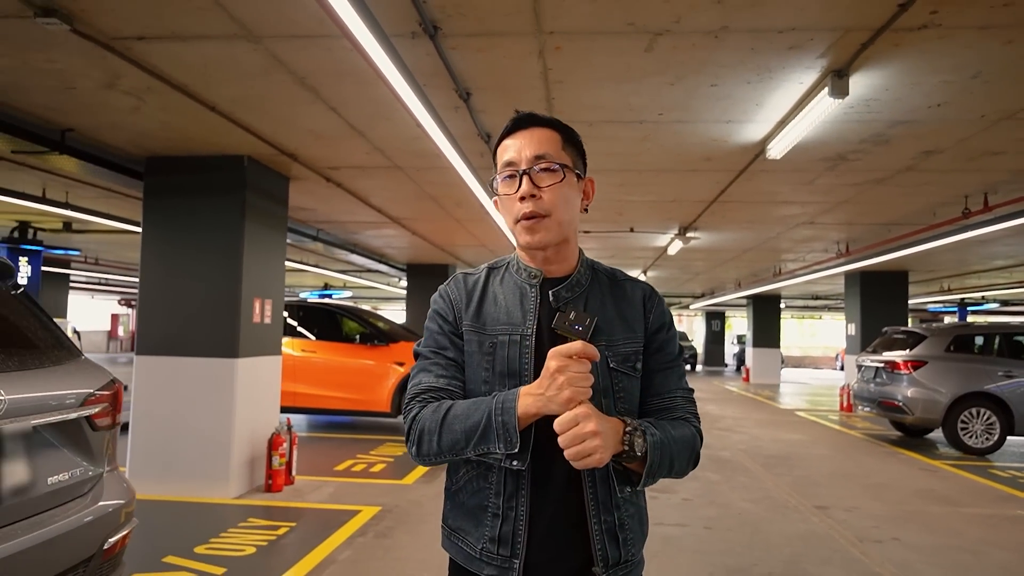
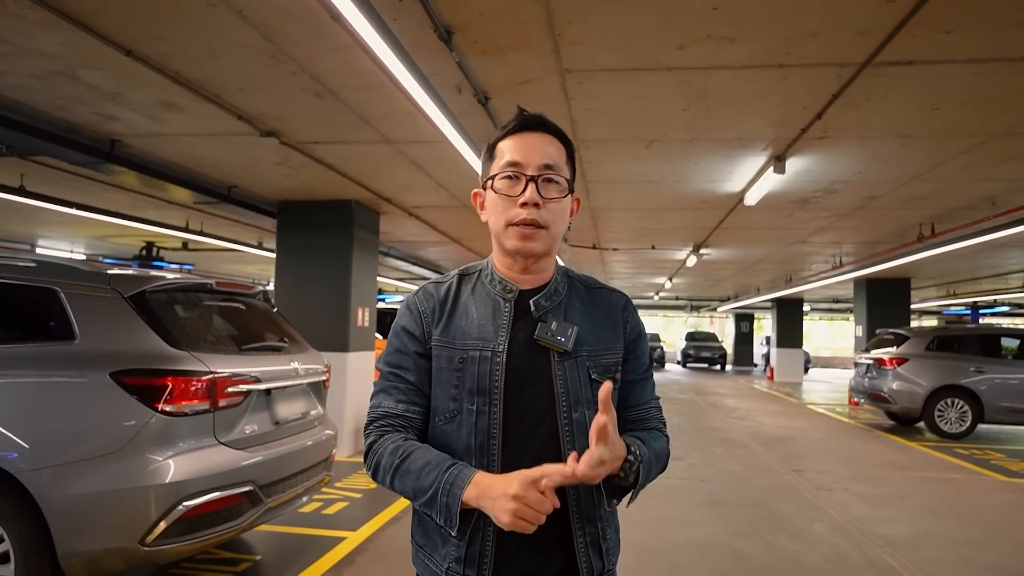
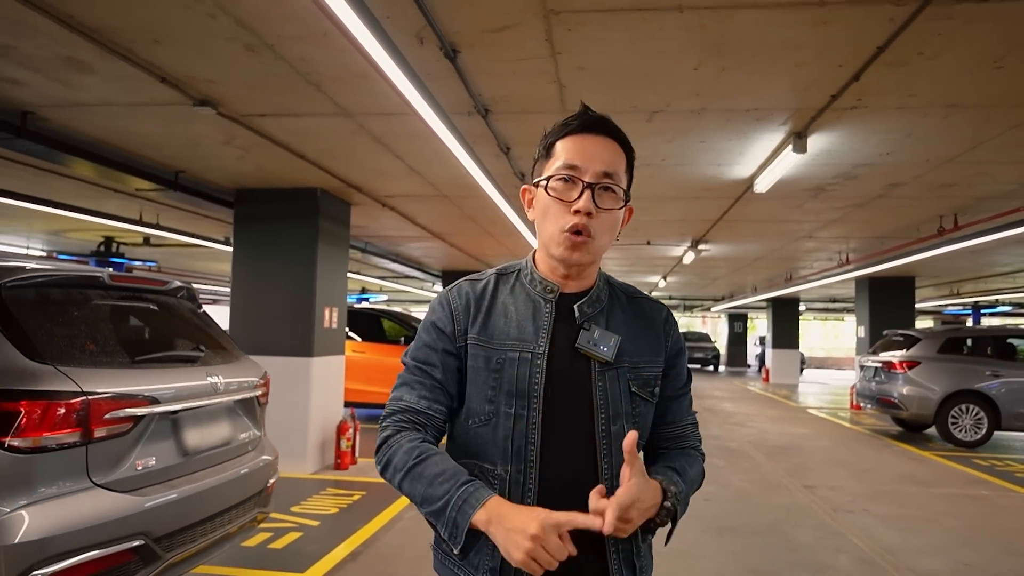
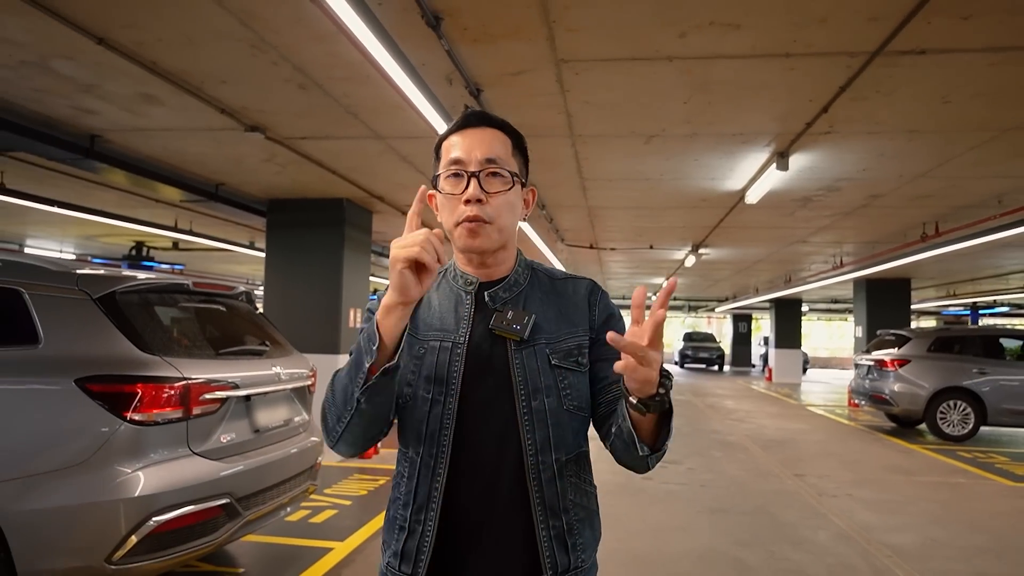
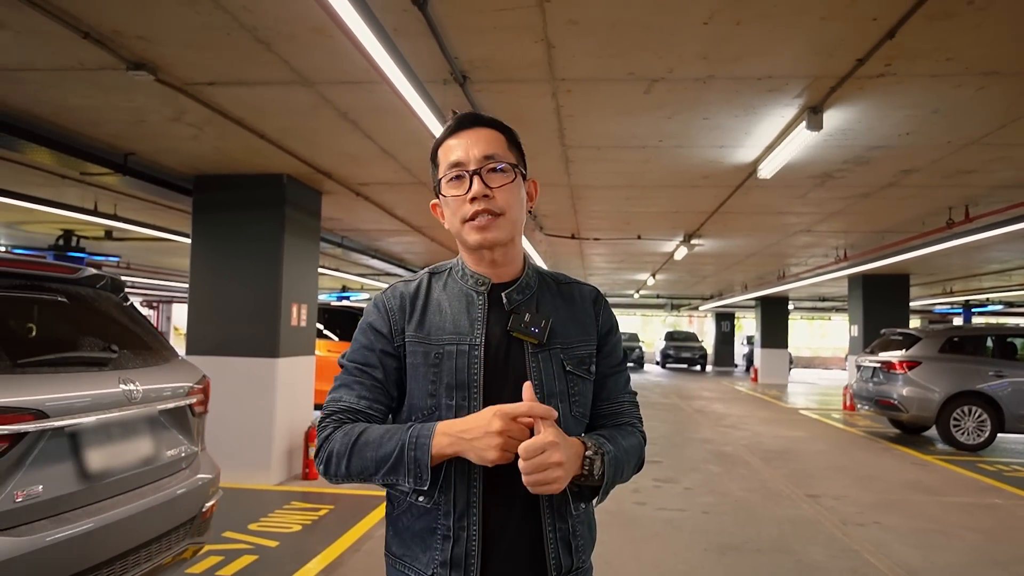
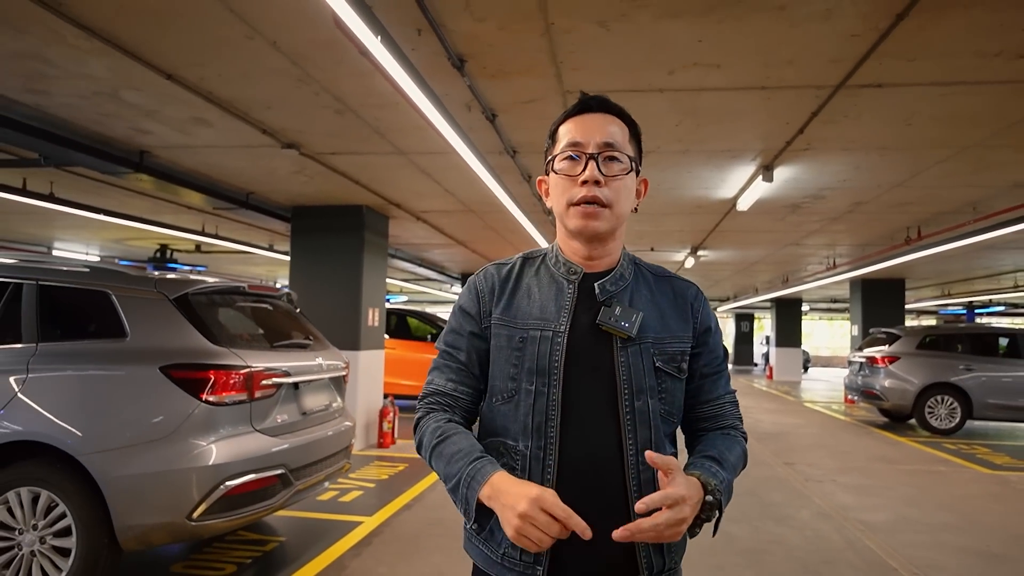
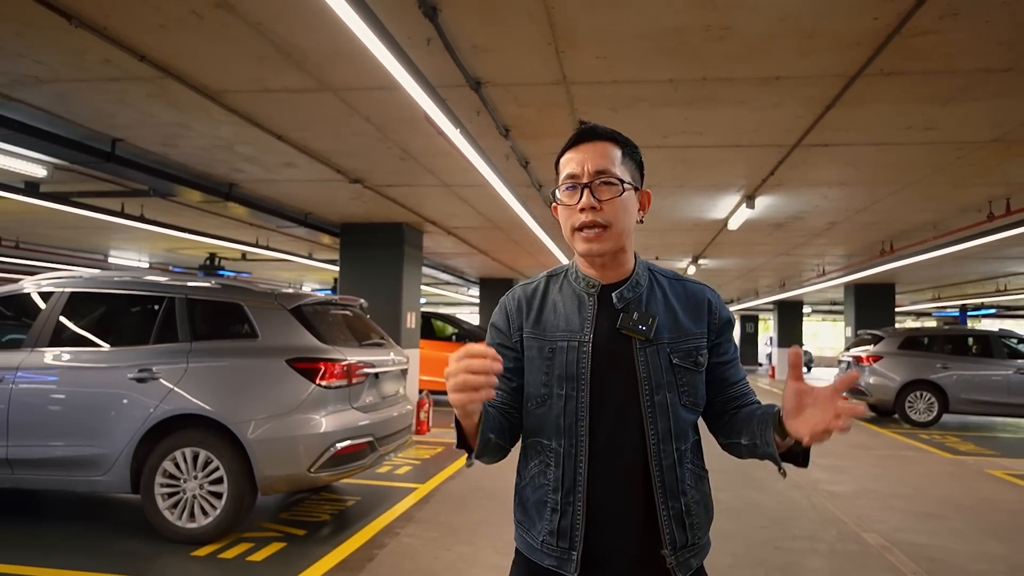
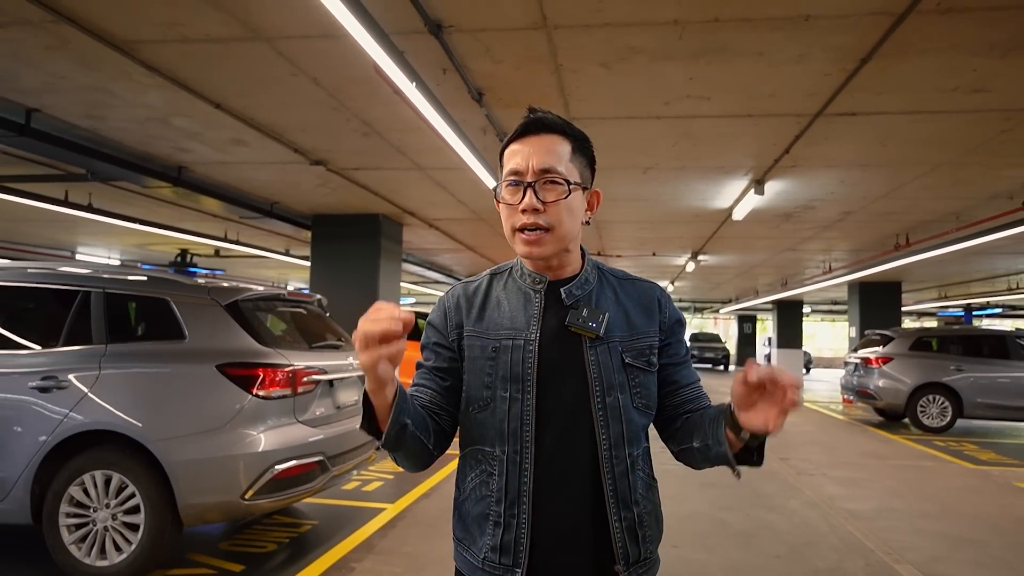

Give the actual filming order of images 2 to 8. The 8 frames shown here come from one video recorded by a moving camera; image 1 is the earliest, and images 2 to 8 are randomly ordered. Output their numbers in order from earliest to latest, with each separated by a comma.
5, 3, 4, 2, 6, 8, 7
